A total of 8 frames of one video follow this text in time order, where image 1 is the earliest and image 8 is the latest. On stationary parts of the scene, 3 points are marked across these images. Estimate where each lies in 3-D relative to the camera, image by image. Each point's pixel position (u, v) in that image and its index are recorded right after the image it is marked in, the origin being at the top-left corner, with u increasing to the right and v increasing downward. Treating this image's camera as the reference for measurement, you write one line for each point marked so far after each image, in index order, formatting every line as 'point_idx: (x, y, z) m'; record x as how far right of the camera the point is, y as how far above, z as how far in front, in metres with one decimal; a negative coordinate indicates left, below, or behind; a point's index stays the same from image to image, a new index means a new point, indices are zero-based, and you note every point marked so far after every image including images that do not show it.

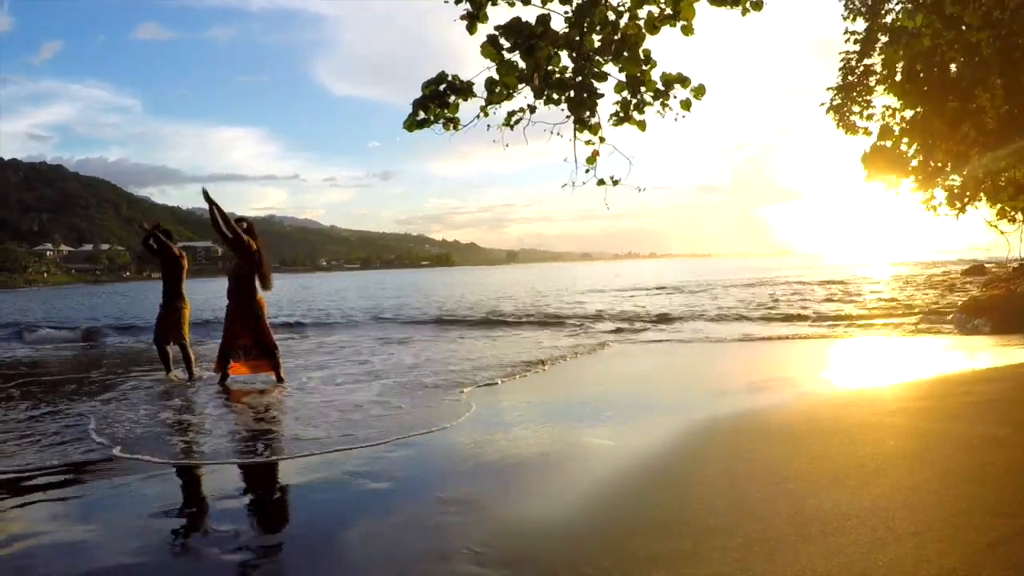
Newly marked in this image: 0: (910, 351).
0: (+6.4, -1.0, +11.6) m
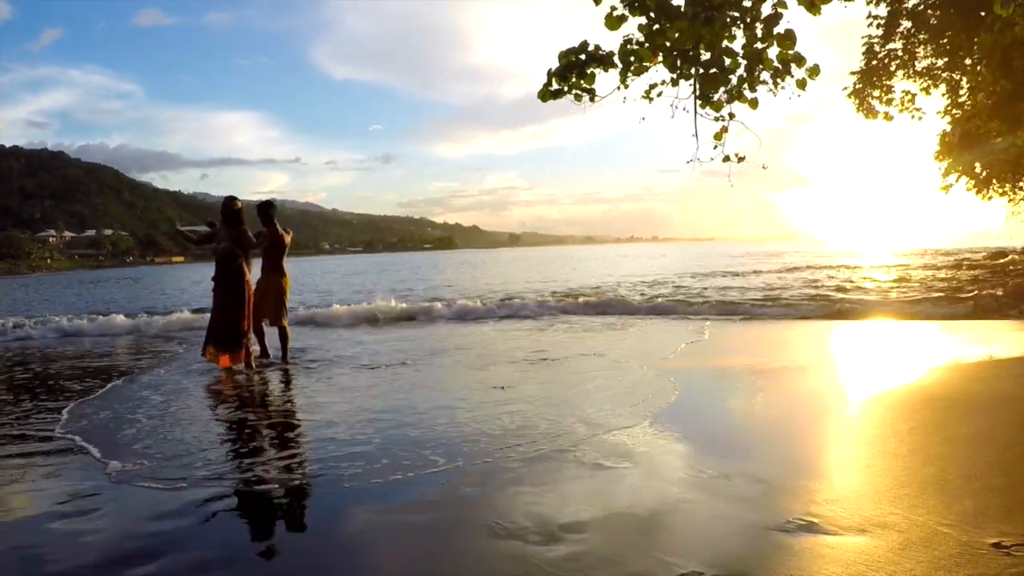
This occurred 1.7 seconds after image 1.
0: (+6.6, -0.7, +11.6) m
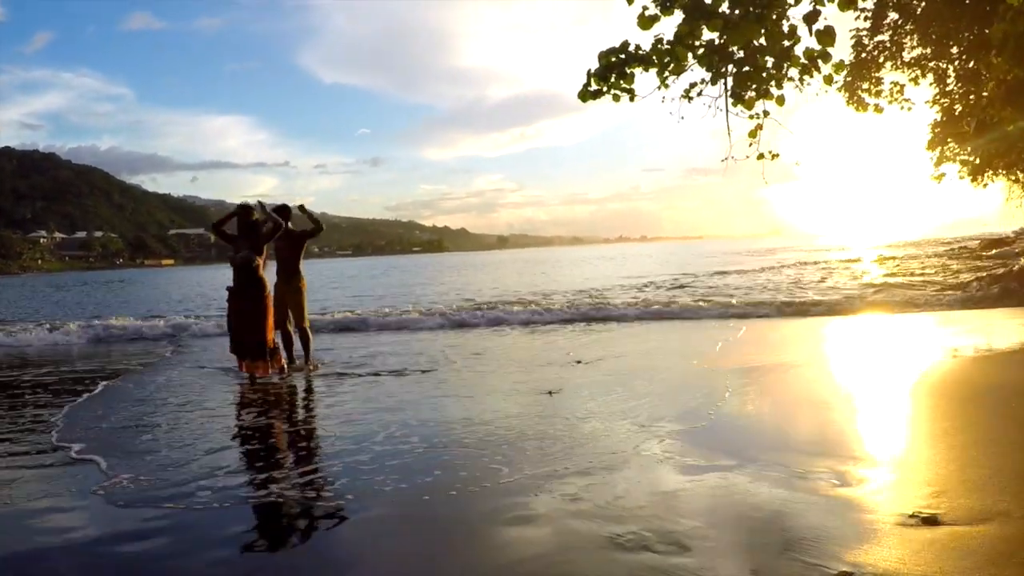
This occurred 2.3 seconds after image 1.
0: (+6.5, -0.7, +11.9) m
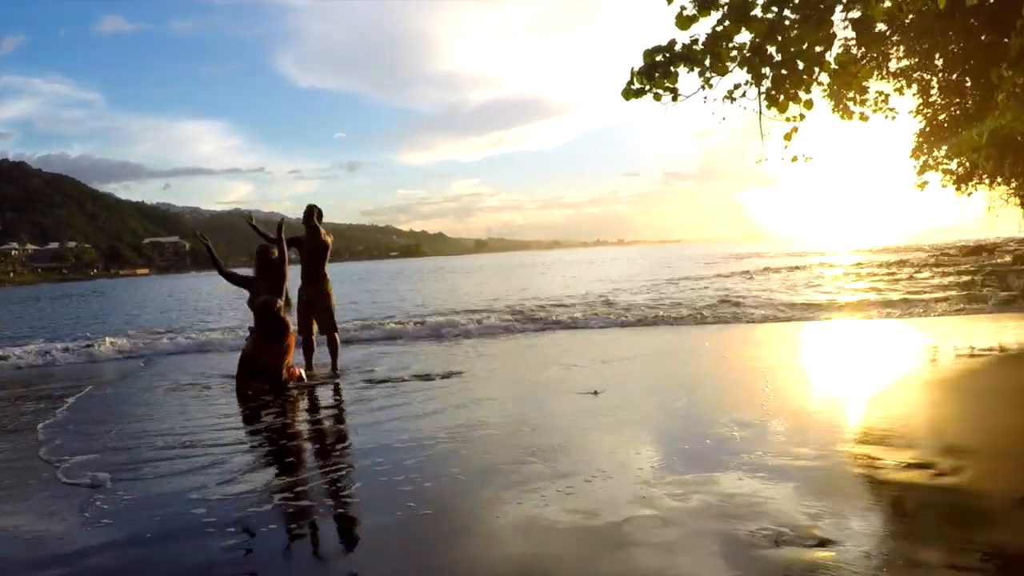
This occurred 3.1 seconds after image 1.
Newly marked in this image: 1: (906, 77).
0: (+6.4, -0.8, +12.0) m
1: (+5.1, +2.7, +9.1) m
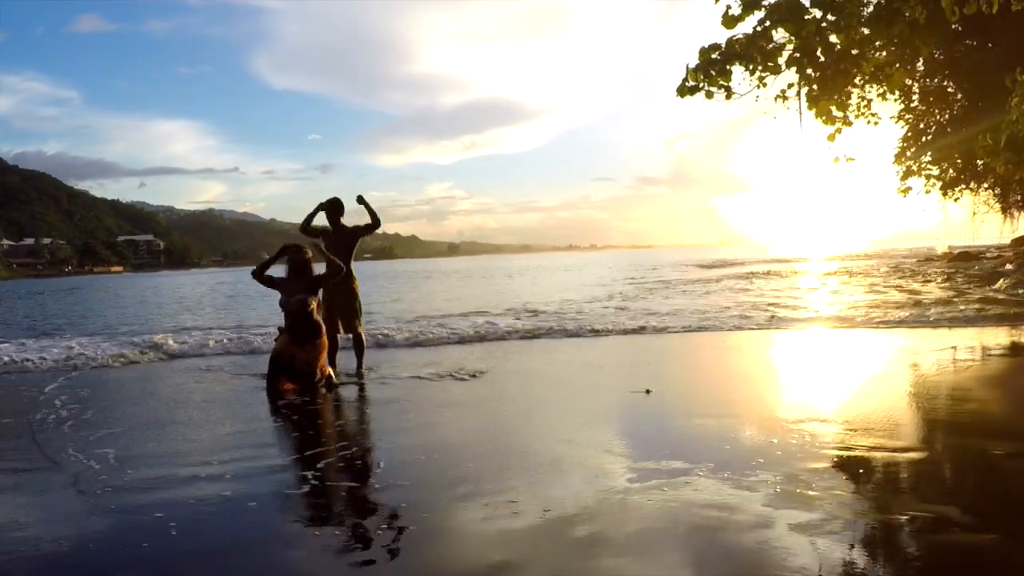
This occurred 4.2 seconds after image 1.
0: (+6.1, -0.8, +12.9) m
1: (+4.9, +2.7, +9.9) m
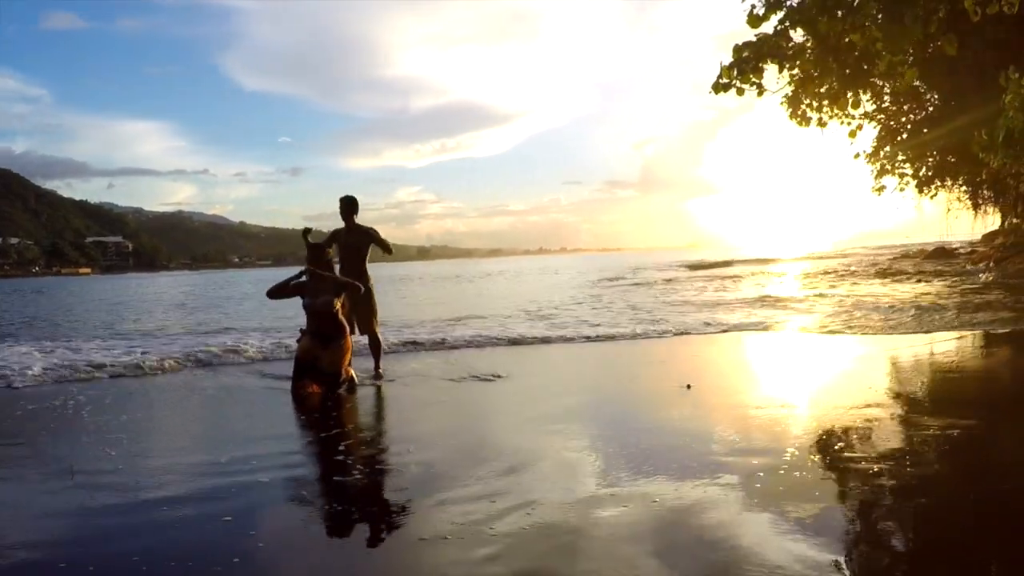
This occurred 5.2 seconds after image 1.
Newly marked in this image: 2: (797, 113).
0: (+5.9, -0.7, +13.3) m
1: (+4.9, +2.8, +10.3) m
2: (+6.0, +3.9, +14.9) m
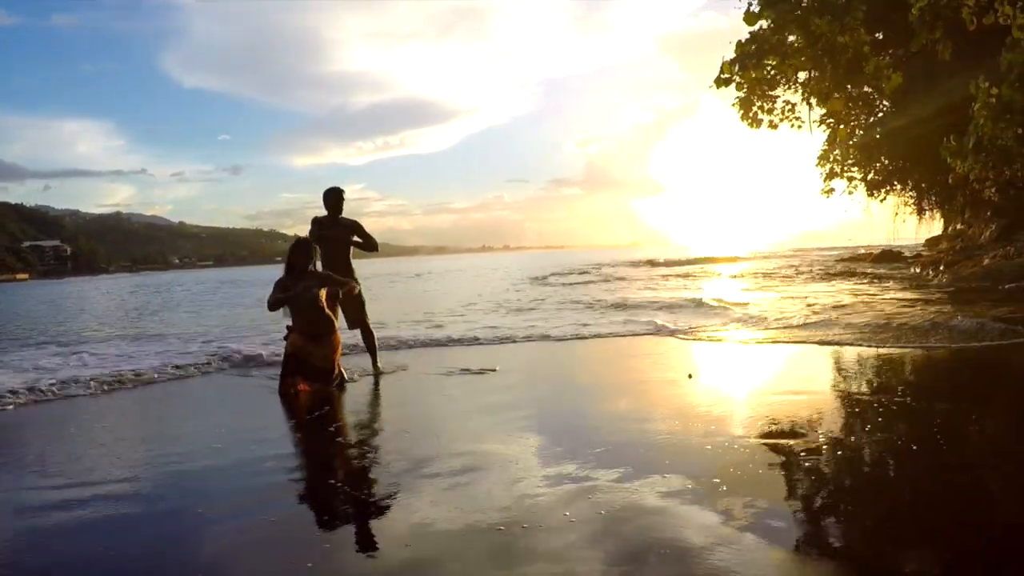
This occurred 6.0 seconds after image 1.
0: (+5.4, -0.7, +14.4) m
1: (+4.6, +2.8, +11.3) m
2: (+5.3, +3.9, +15.9) m
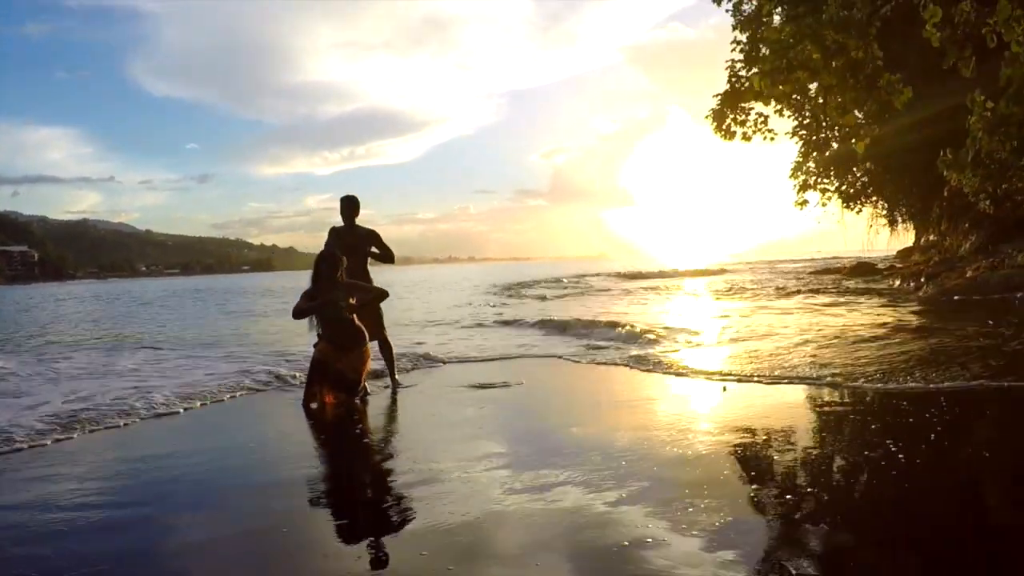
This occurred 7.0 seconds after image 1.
0: (+5.4, -0.8, +15.3) m
1: (+4.8, +2.8, +12.2) m
2: (+5.2, +3.8, +16.9) m
